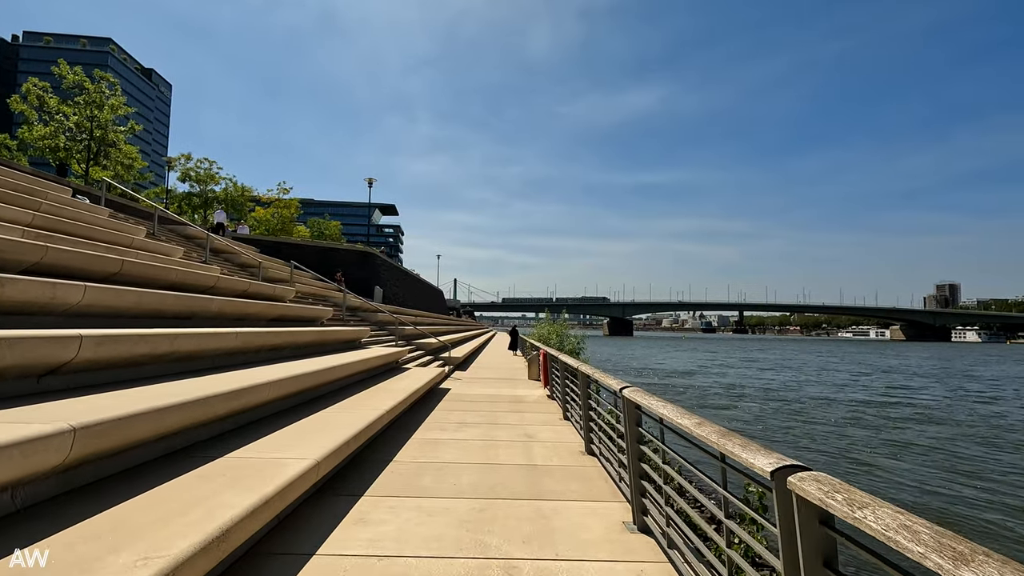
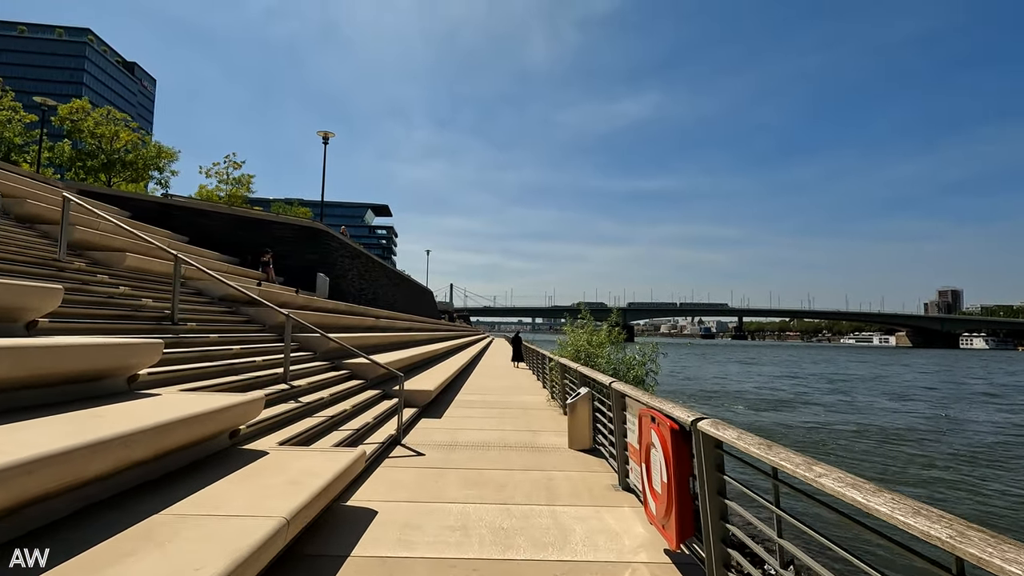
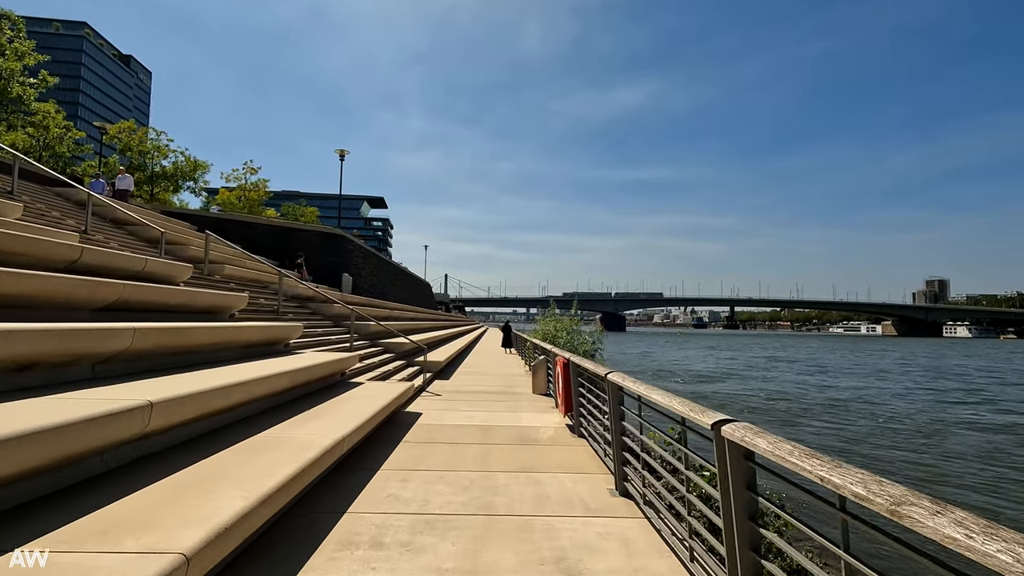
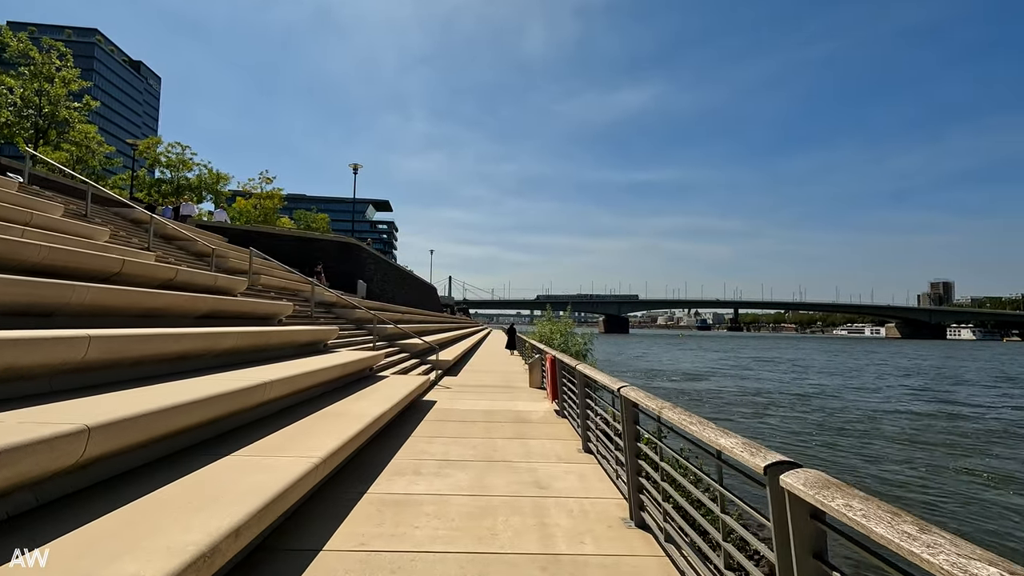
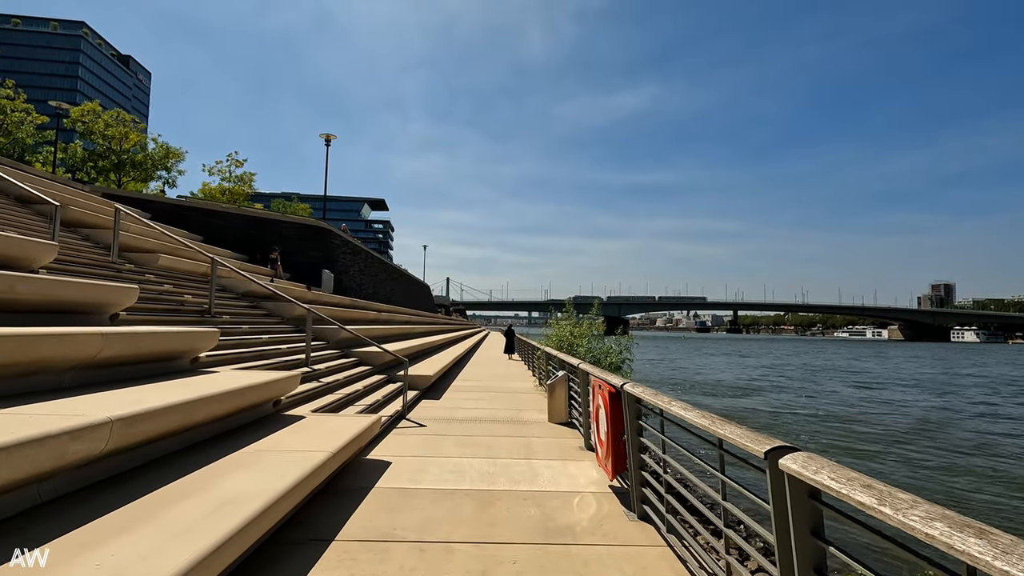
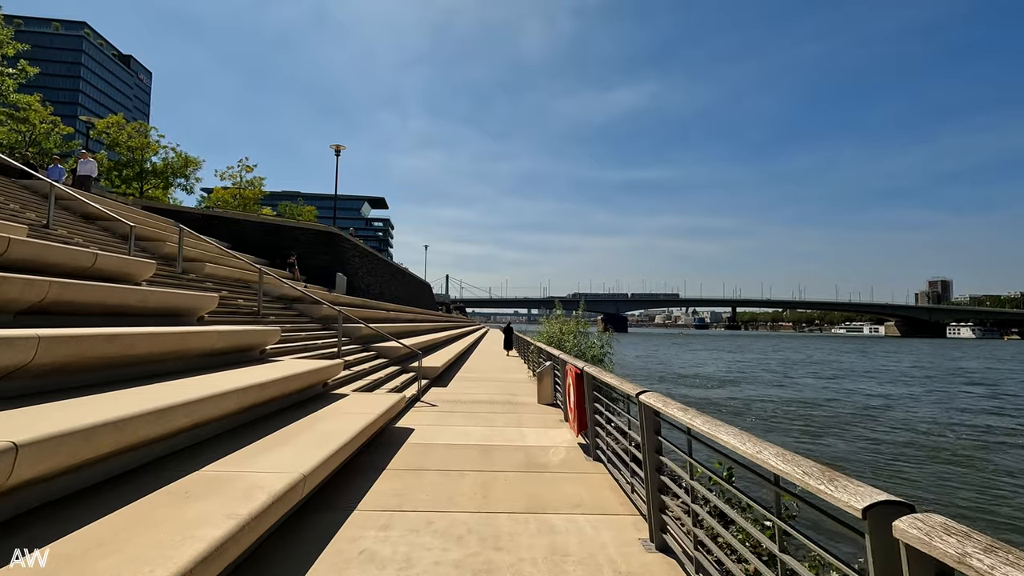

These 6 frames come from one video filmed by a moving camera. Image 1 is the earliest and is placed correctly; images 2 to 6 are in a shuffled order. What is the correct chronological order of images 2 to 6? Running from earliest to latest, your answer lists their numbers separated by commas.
4, 3, 6, 5, 2
